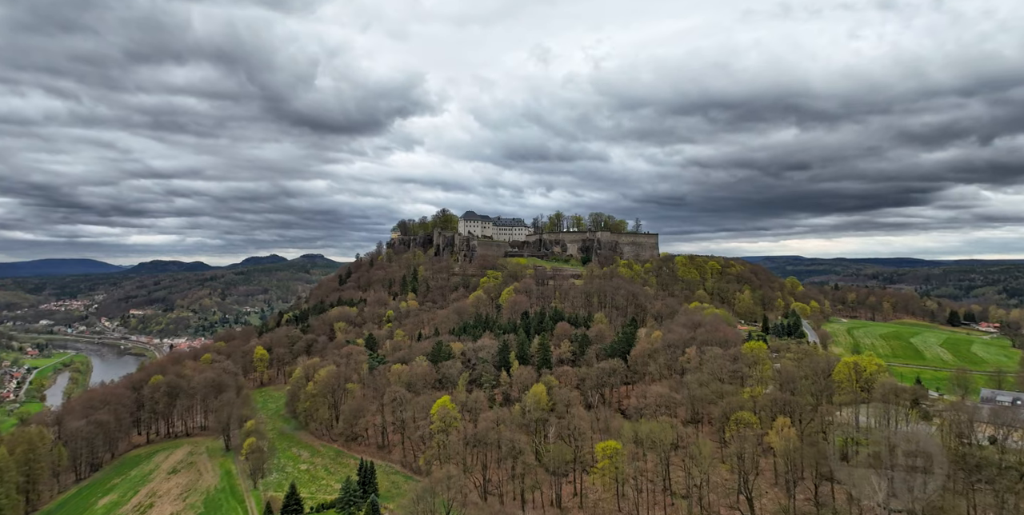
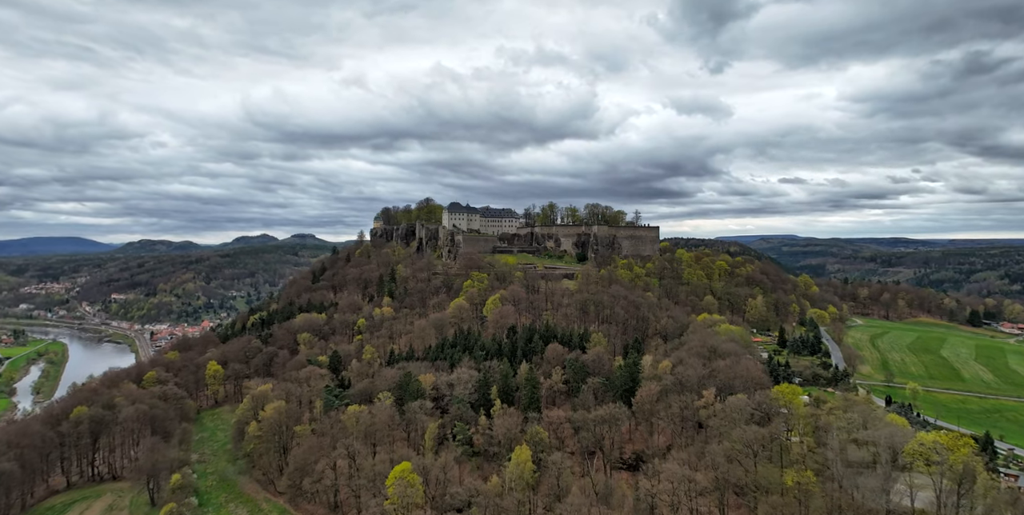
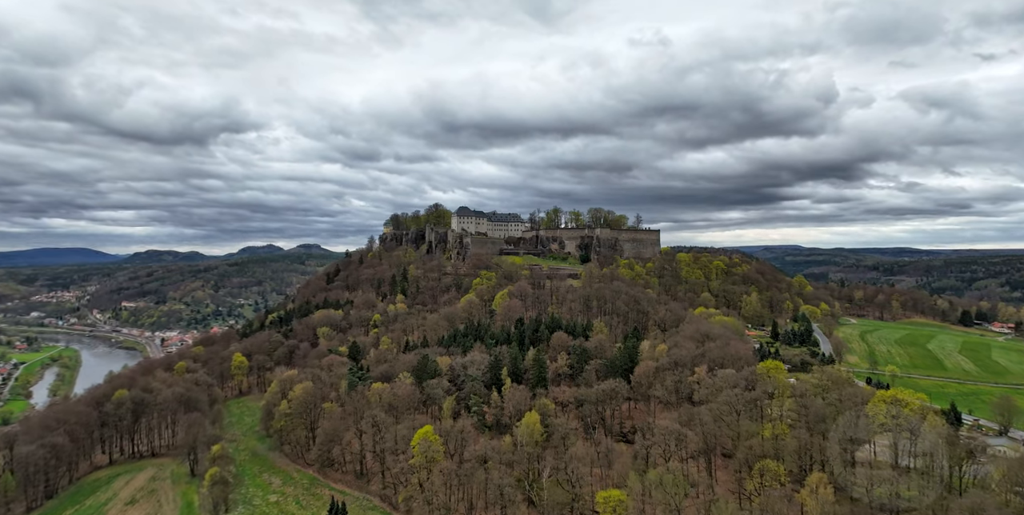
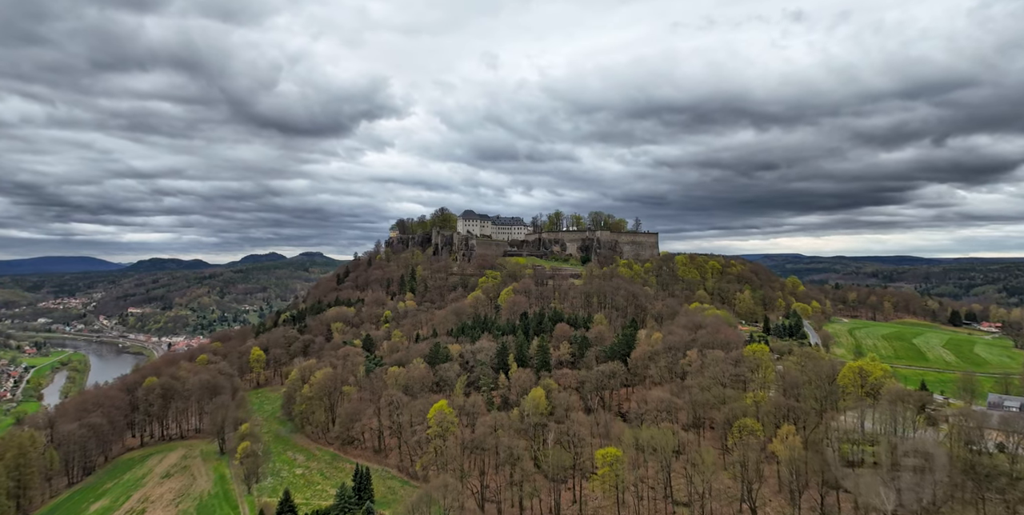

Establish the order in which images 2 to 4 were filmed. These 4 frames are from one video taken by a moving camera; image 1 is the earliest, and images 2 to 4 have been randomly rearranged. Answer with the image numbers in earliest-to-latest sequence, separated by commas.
4, 3, 2
